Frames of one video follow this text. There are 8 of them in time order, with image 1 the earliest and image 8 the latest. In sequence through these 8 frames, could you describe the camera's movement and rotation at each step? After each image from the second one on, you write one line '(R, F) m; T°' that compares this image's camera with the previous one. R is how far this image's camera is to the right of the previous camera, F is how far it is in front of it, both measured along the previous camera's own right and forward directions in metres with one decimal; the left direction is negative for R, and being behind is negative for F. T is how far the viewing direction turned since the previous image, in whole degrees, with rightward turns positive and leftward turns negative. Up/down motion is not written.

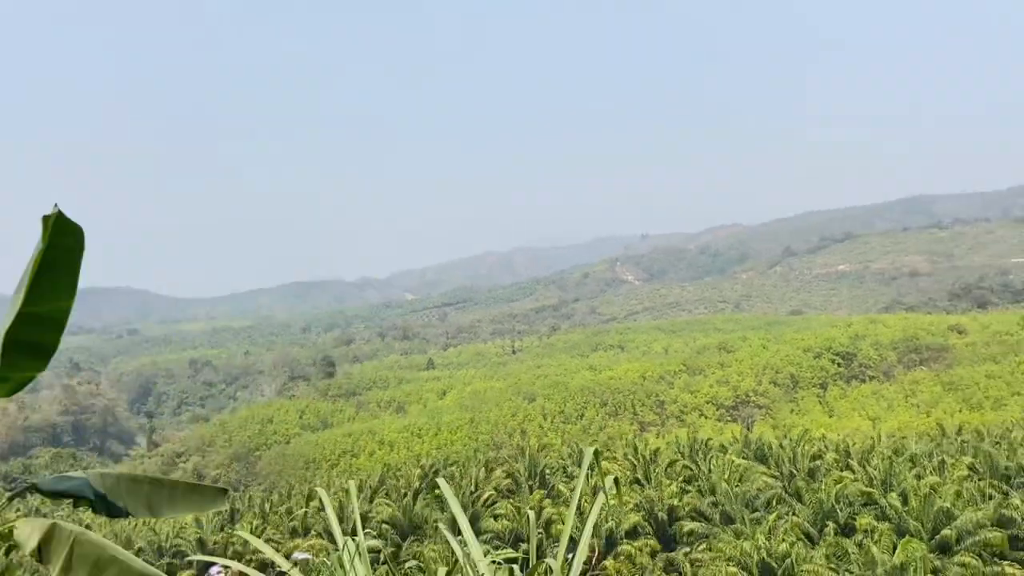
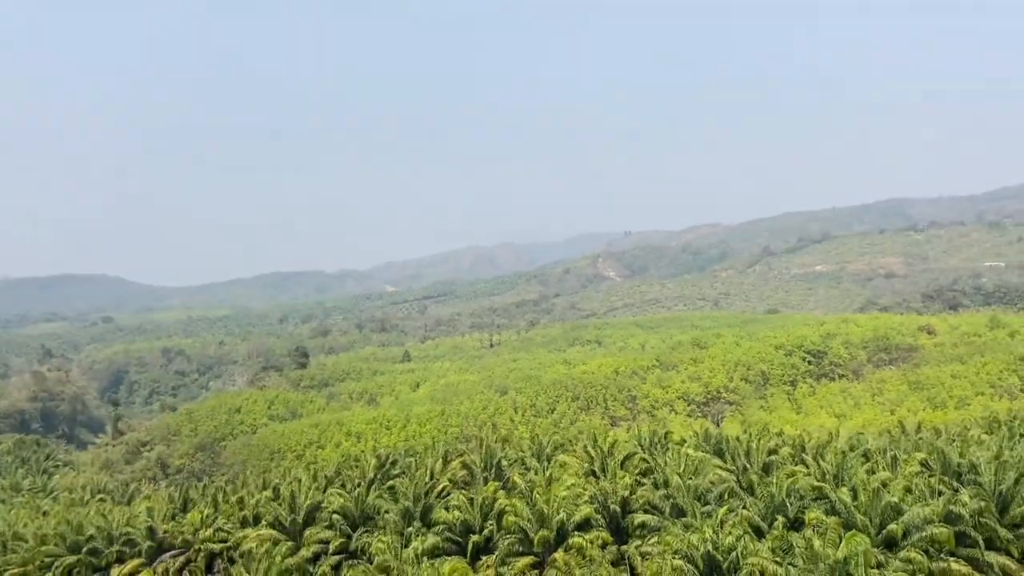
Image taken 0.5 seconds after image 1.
(+1.0, +0.4) m; +1°
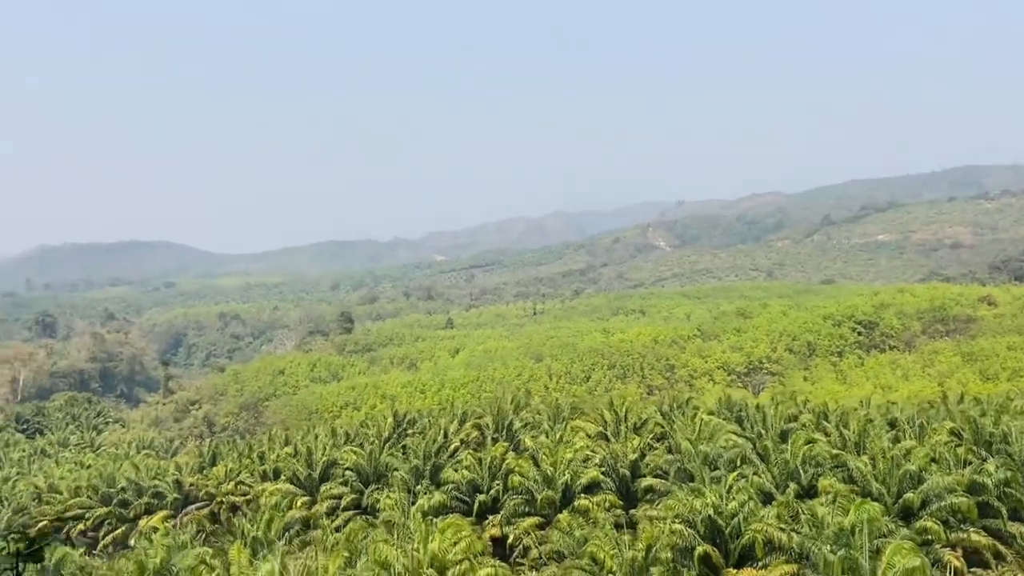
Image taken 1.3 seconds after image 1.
(+1.7, +0.8) m; -4°
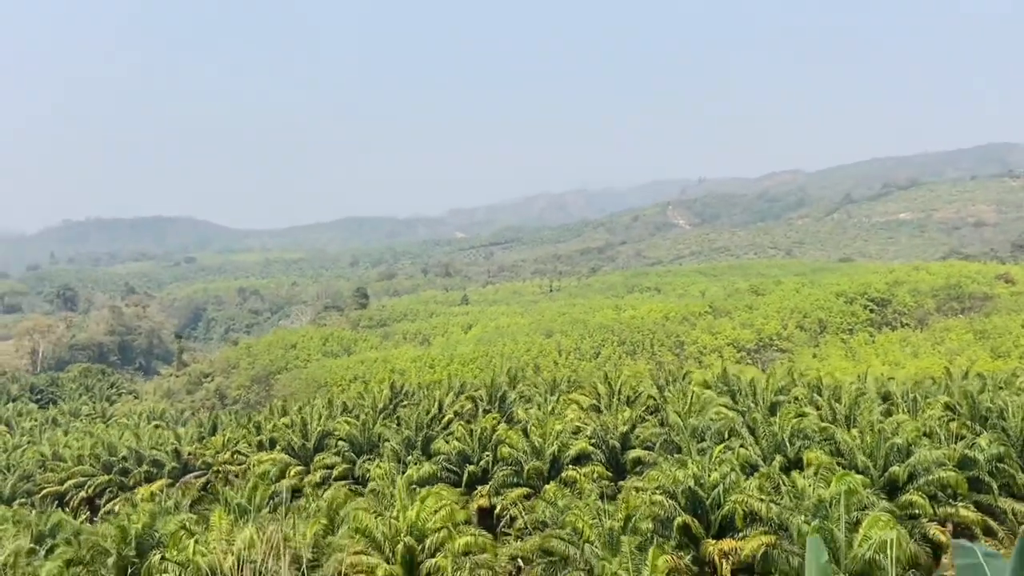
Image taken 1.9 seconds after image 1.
(+1.1, +0.2) m; -1°
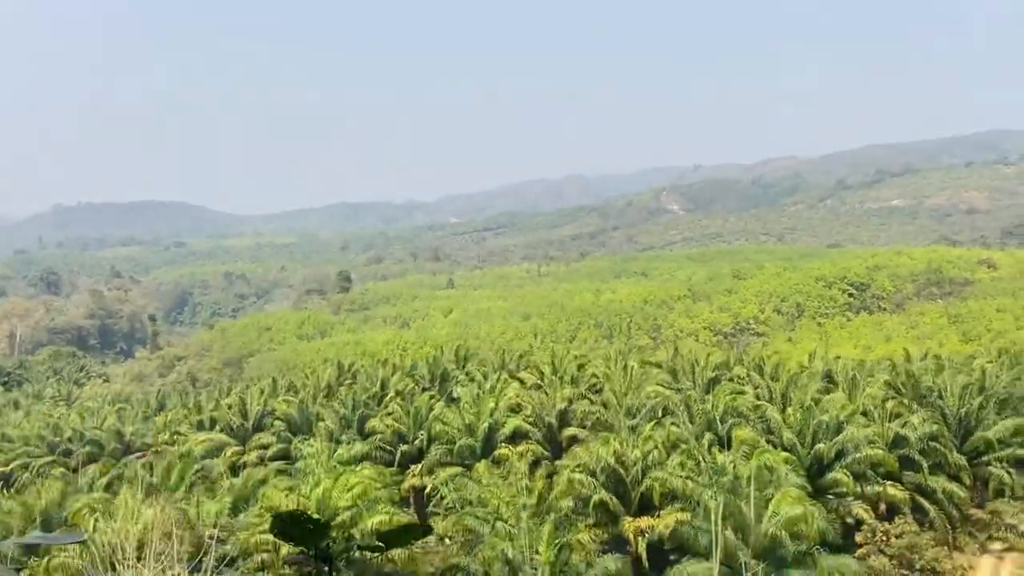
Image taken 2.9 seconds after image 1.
(+2.3, +0.7) m; 0°
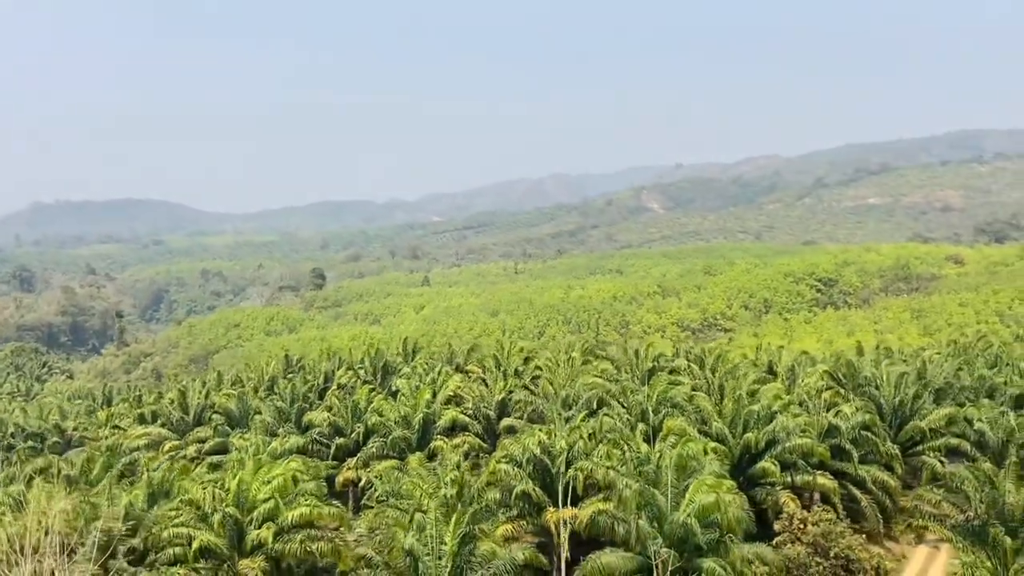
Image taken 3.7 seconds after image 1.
(+1.7, +0.4) m; +1°
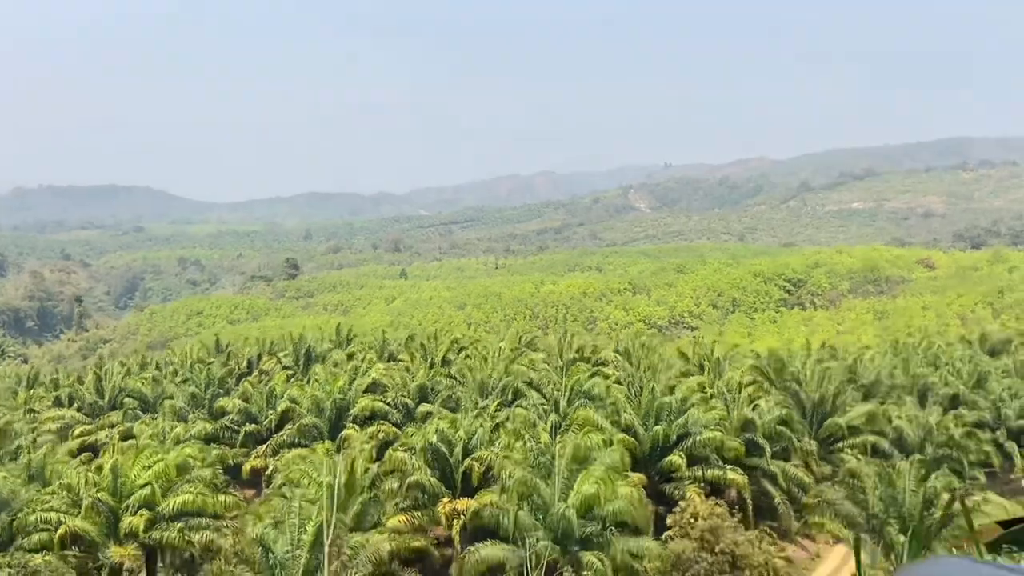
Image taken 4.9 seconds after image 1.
(+2.4, +0.9) m; +1°
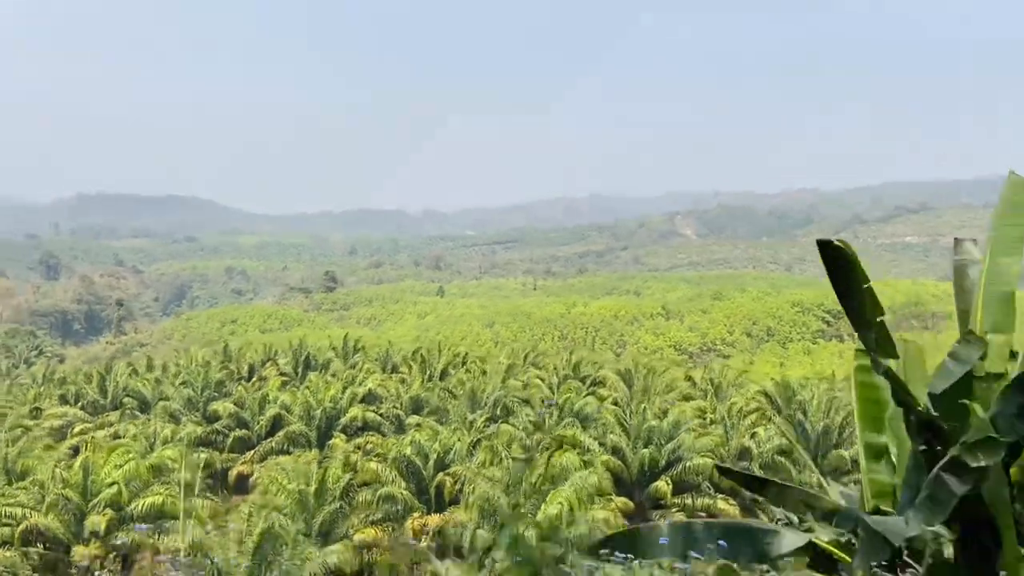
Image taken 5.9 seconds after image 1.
(+1.6, +0.8) m; -3°
